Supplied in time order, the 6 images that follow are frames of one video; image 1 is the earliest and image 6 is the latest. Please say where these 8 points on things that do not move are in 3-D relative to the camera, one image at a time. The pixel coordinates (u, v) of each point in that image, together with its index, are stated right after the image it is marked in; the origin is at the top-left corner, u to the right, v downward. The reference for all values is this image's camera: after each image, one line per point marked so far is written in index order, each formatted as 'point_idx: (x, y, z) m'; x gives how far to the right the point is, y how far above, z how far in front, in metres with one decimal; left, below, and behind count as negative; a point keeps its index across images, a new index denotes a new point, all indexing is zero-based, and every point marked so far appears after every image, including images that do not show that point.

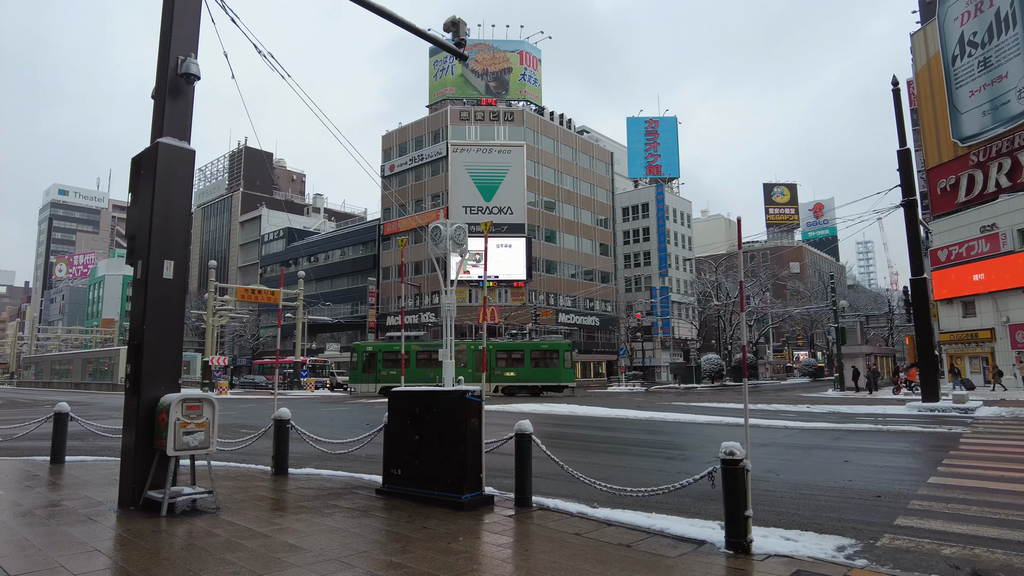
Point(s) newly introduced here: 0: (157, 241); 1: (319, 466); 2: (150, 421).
0: (-3.6, +0.5, +6.1) m
1: (-2.8, -2.6, +8.7) m
2: (-3.5, -1.3, +5.9) m
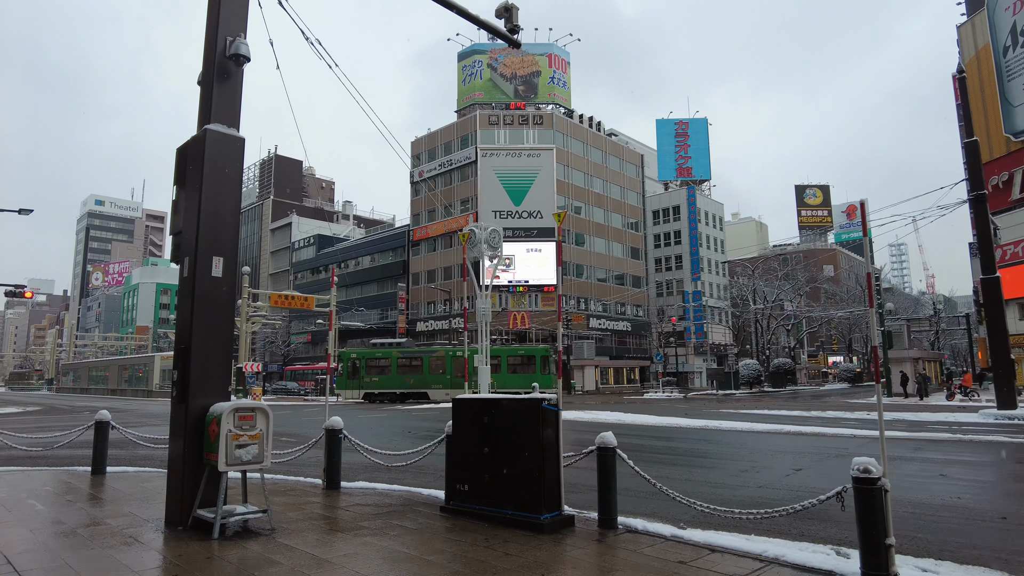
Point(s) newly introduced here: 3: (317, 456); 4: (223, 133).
0: (-2.8, +0.5, +5.6) m
1: (-1.9, -2.6, +8.2) m
2: (-2.8, -1.3, +5.3) m
3: (-3.4, -2.9, +10.5) m
4: (-2.8, +1.5, +5.9) m
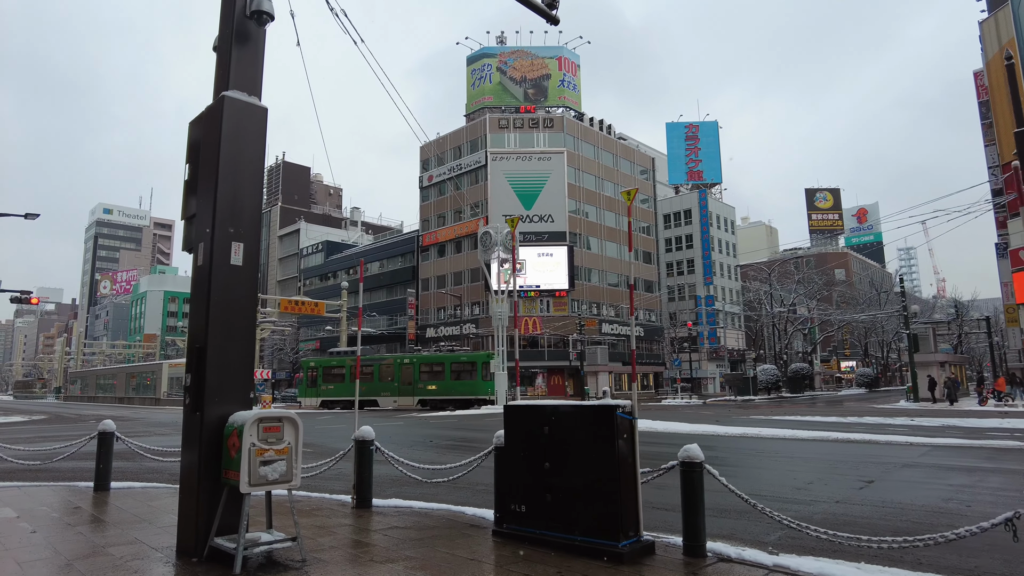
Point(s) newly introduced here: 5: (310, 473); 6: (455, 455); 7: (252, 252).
0: (-2.3, +0.6, +4.9) m
1: (-1.3, -2.5, +7.4) m
2: (-2.2, -1.2, +4.6) m
3: (-2.8, -2.9, +9.8) m
4: (-2.3, +1.6, +5.1) m
5: (-3.0, -2.8, +9.1) m
6: (-1.2, -3.2, +11.6) m
7: (-2.1, +0.3, +5.0) m
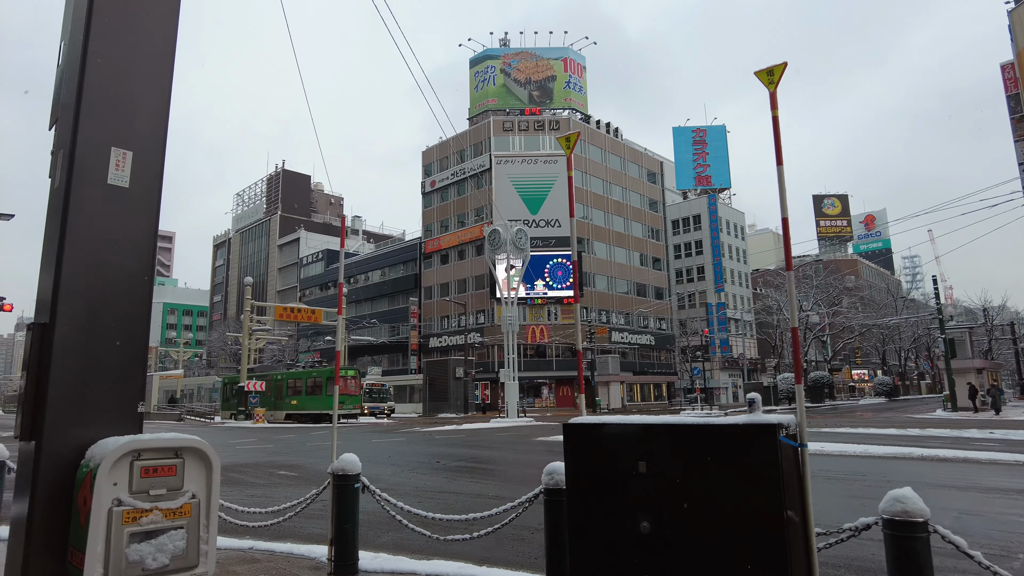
0: (-2.0, +0.8, +2.9) m
1: (-1.0, -2.3, +5.3) m
2: (-1.9, -0.9, +2.5) m
3: (-2.5, -2.7, +7.7) m
4: (-1.9, +1.9, +3.1) m
5: (-2.7, -2.6, +7.1) m
6: (-0.8, -3.0, +9.5) m
7: (-1.8, +0.6, +3.0) m
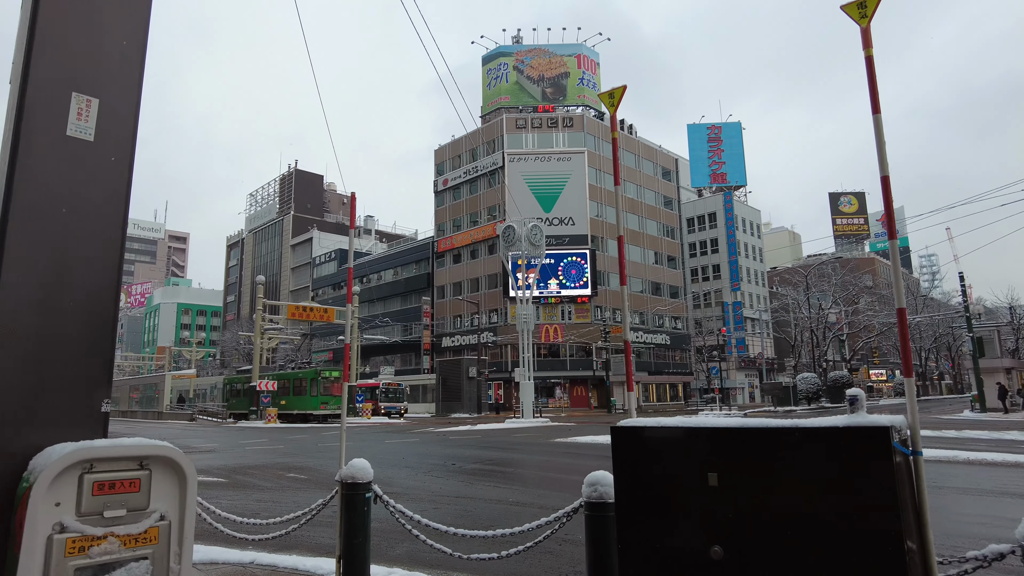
0: (-1.8, +0.9, +2.4) m
1: (-0.7, -2.2, +4.8) m
2: (-1.7, -0.8, +2.1) m
3: (-2.2, -2.6, +7.2) m
4: (-1.8, +2.0, +2.7) m
5: (-2.4, -2.5, +6.6) m
6: (-0.5, -2.9, +9.0) m
7: (-1.6, +0.7, +2.5) m
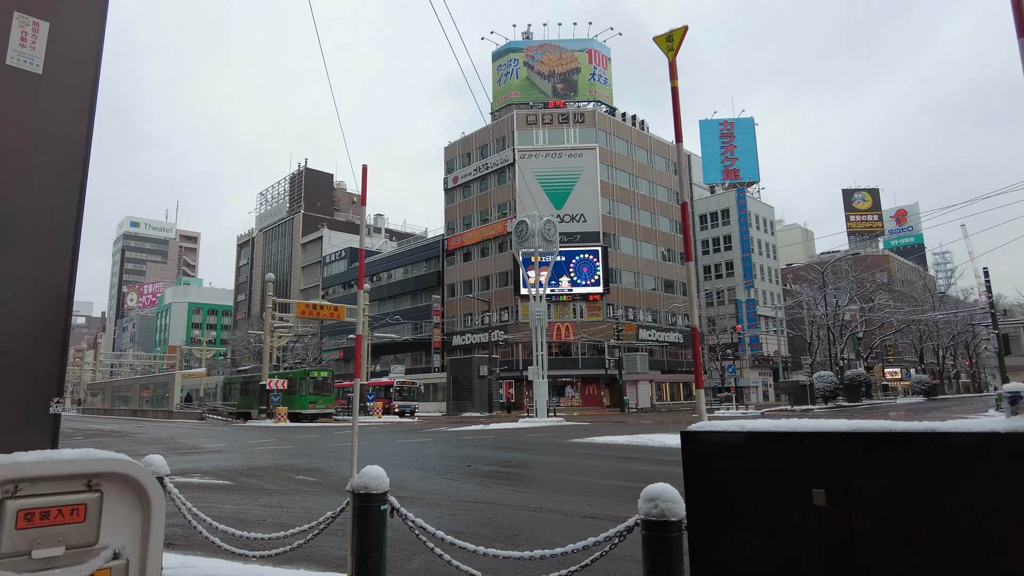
0: (-1.6, +1.0, +1.9) m
1: (-0.5, -2.1, +4.3) m
2: (-1.5, -0.7, +1.6) m
3: (-1.9, -2.5, +6.8) m
4: (-1.6, +2.1, +2.2) m
5: (-2.2, -2.4, +6.1) m
6: (-0.2, -2.8, +8.5) m
7: (-1.4, +0.8, +2.0) m
